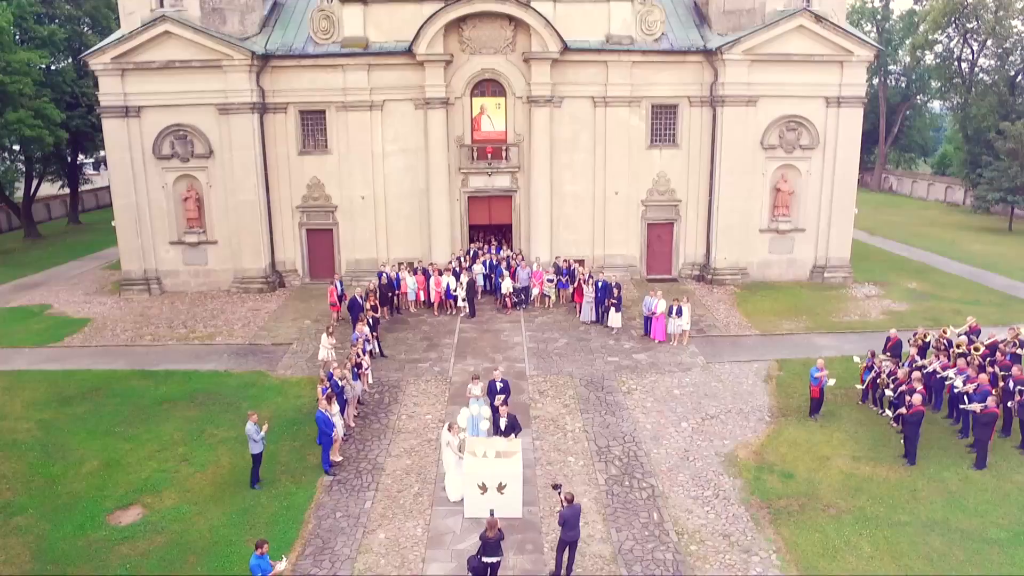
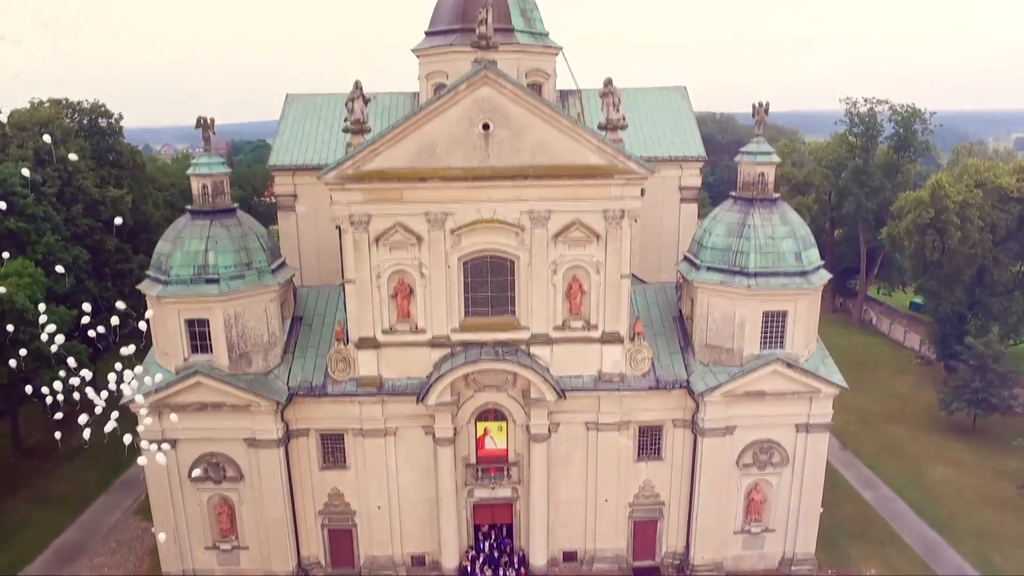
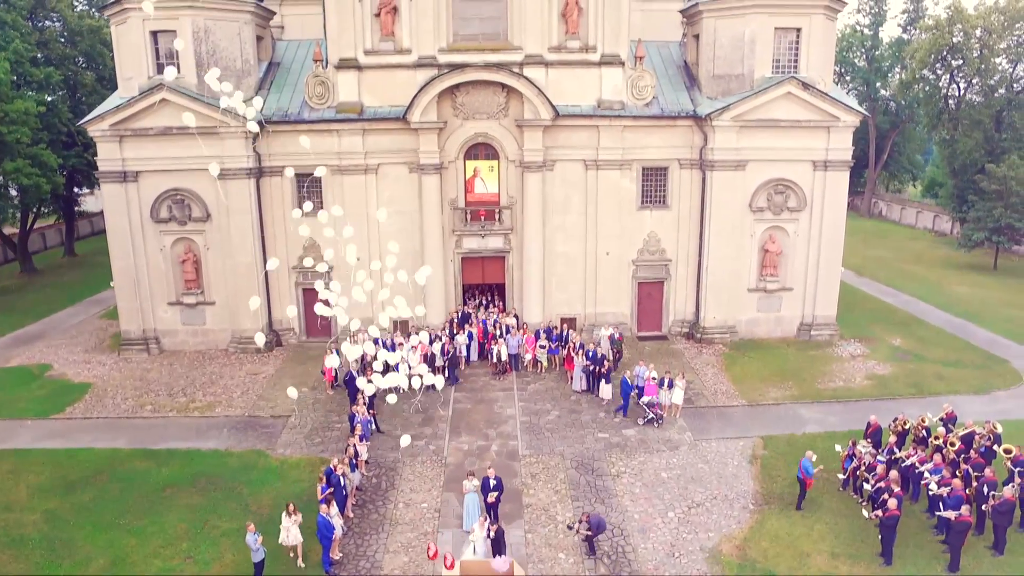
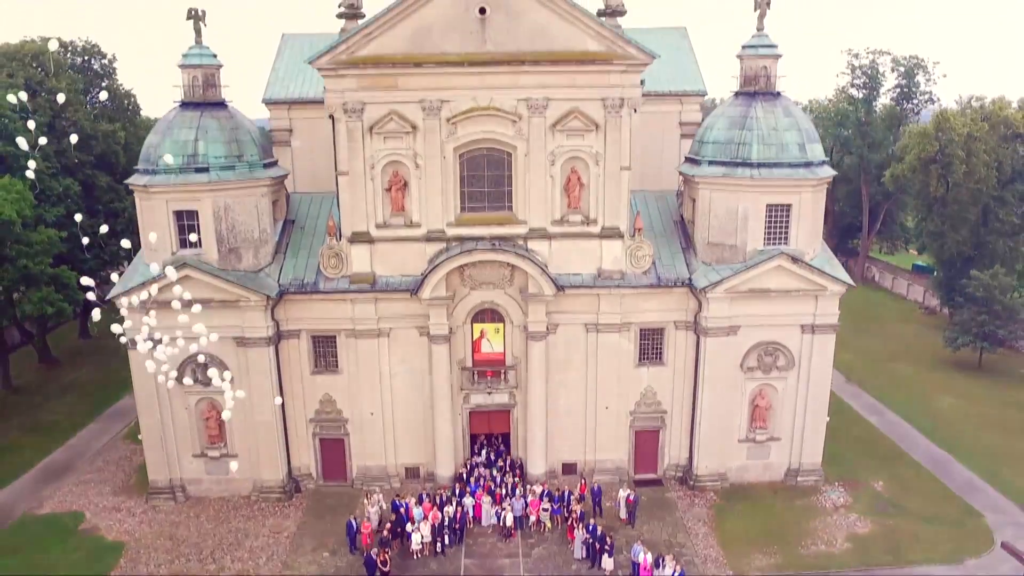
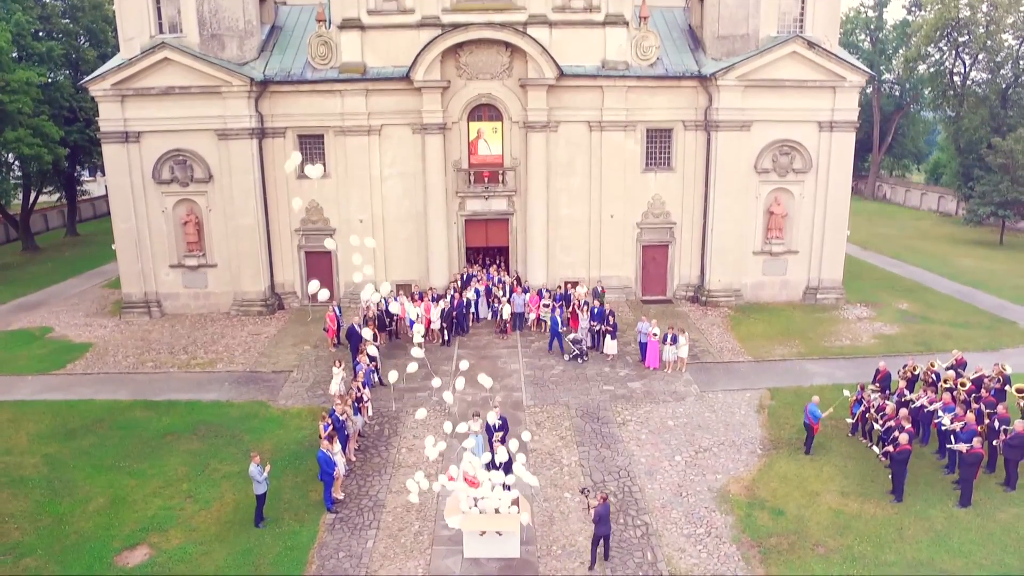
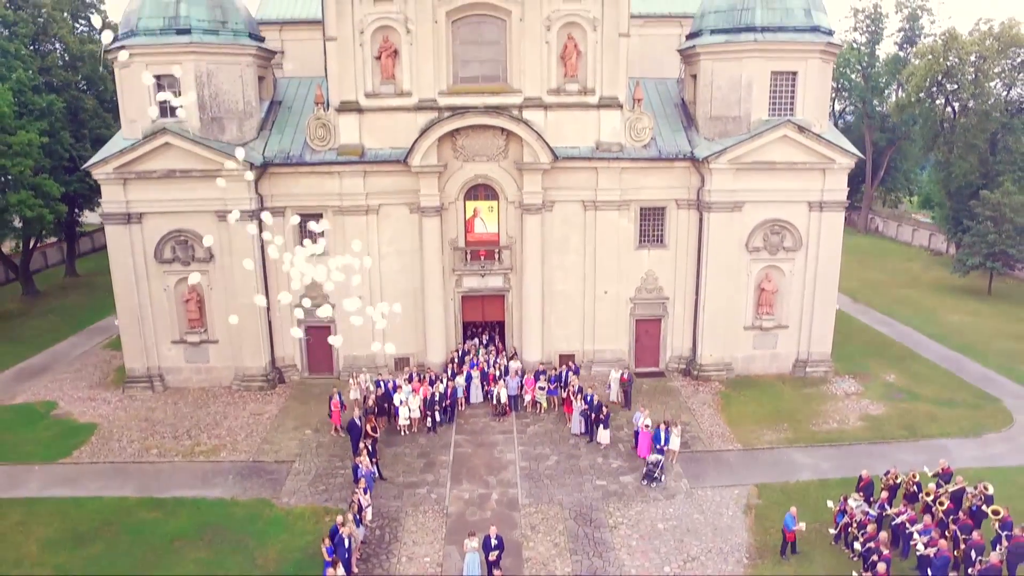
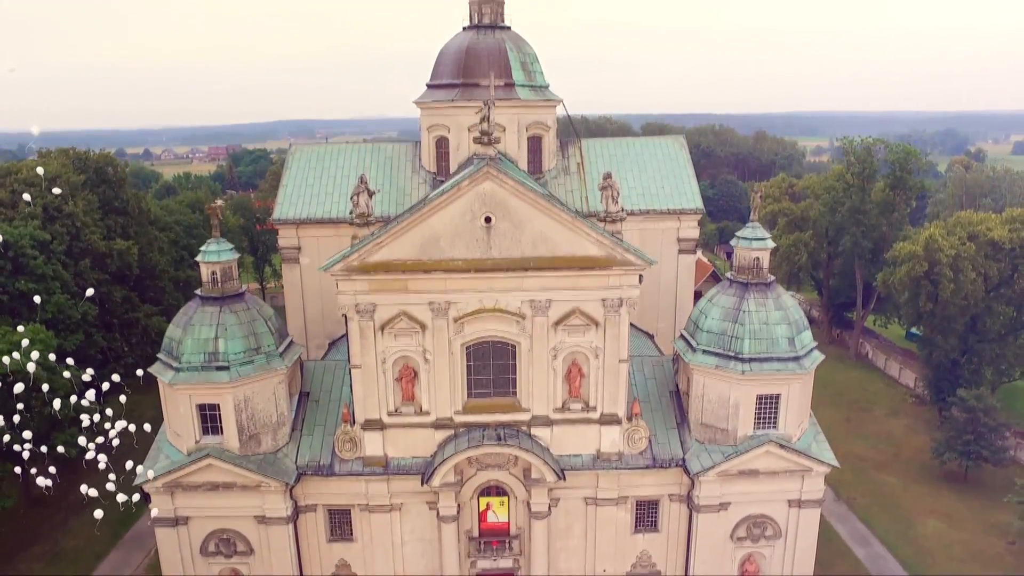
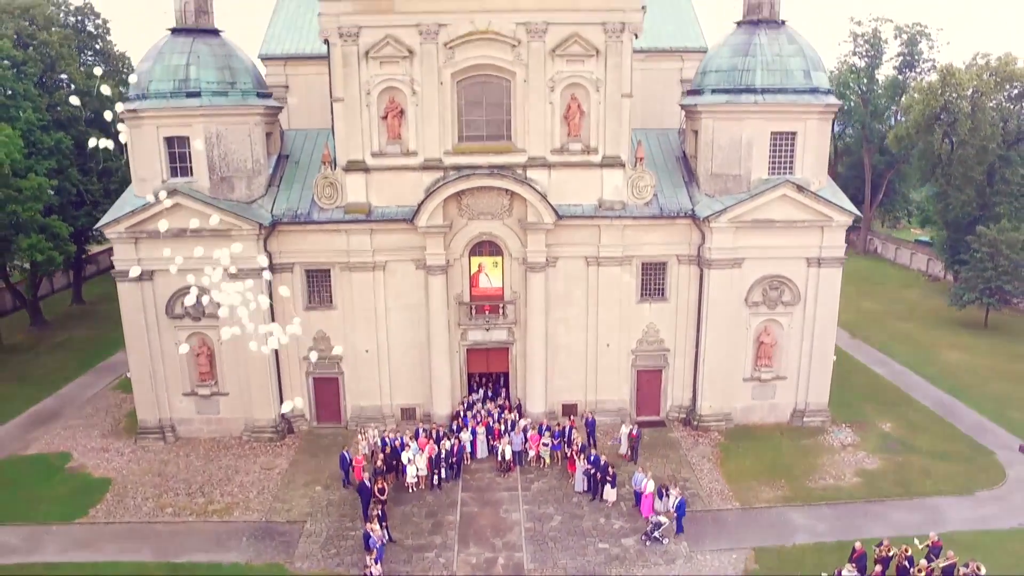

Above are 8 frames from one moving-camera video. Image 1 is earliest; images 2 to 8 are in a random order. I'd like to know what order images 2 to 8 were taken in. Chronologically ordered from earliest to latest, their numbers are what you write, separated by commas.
5, 3, 6, 8, 4, 2, 7
